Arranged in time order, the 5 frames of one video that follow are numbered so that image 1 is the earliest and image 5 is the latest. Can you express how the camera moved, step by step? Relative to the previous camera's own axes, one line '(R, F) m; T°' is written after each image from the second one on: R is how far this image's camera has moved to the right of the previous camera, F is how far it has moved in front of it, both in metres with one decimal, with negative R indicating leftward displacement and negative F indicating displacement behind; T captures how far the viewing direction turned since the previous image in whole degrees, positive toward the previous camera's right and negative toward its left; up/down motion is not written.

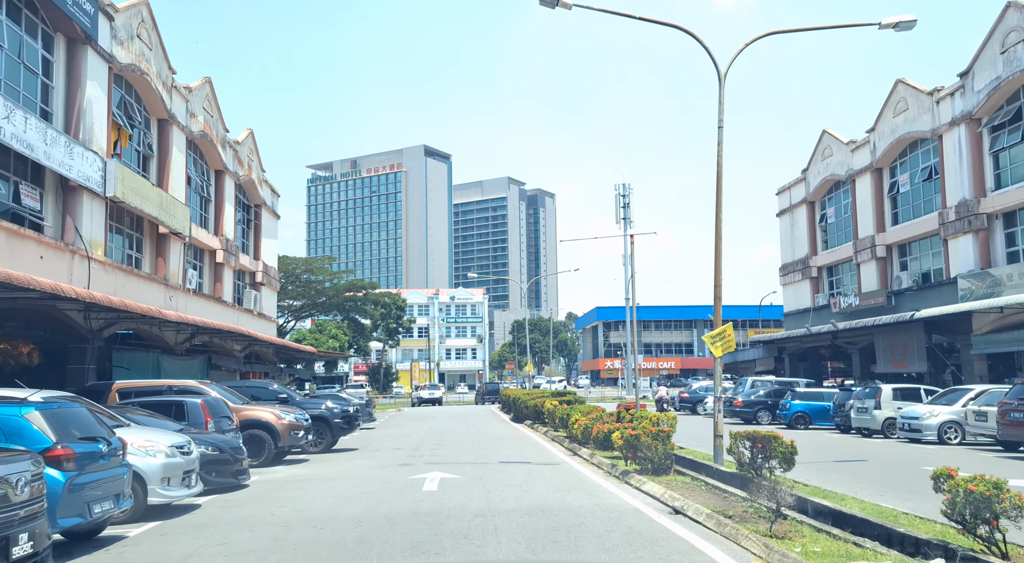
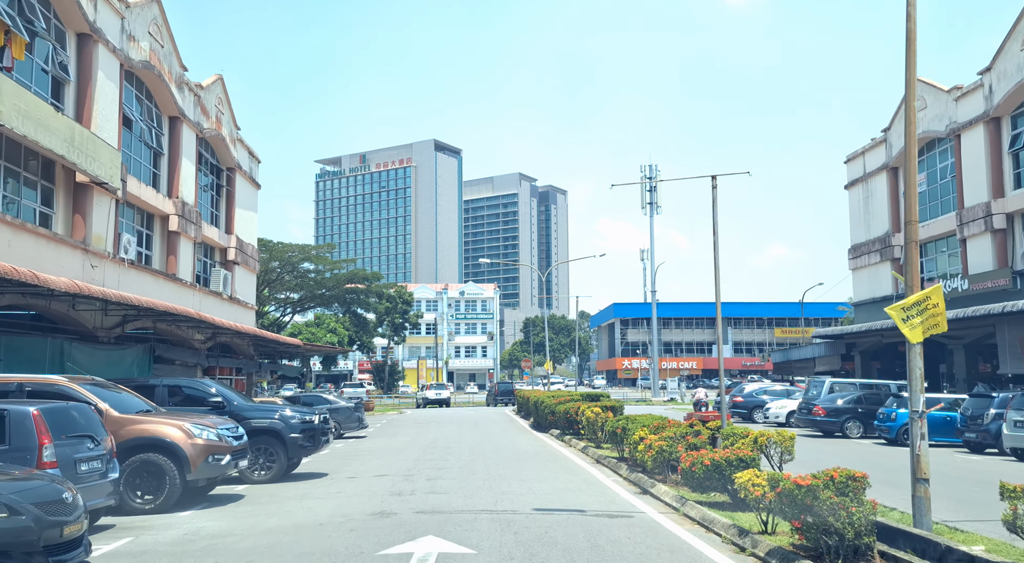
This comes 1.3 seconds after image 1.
(-0.4, +6.3) m; -1°
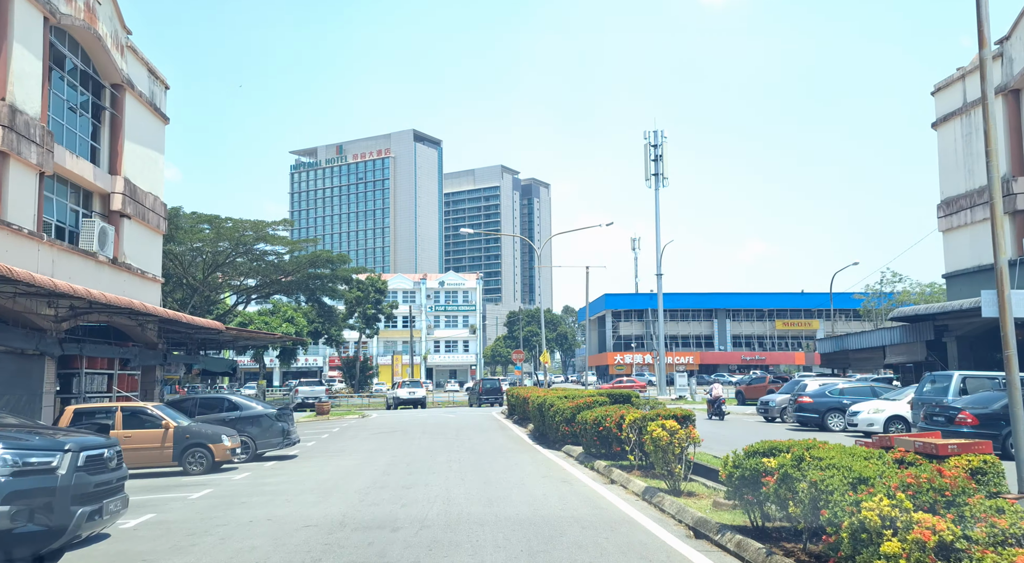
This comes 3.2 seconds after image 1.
(-0.3, +8.5) m; +1°
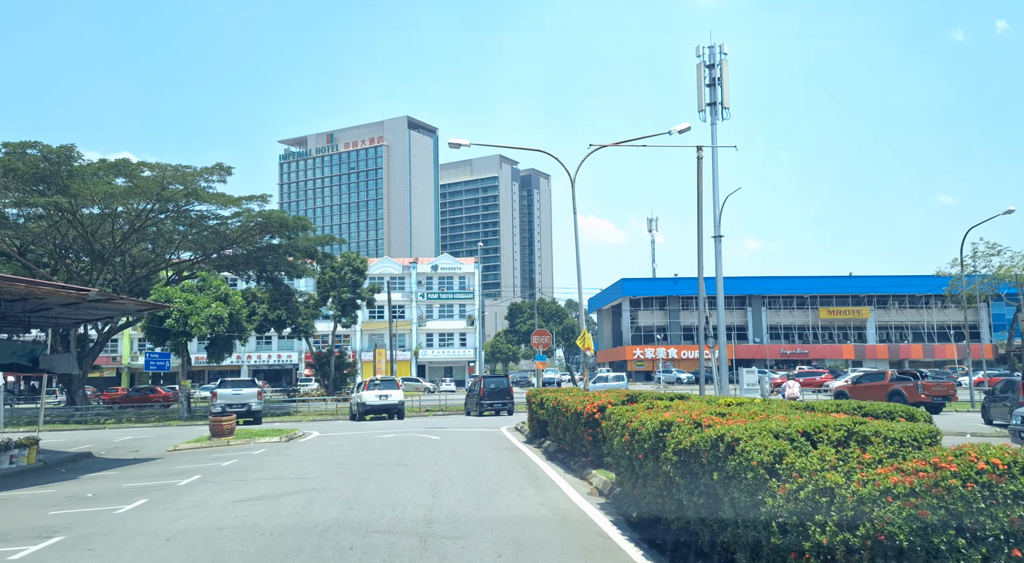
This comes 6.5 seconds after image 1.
(-0.7, +14.6) m; 0°
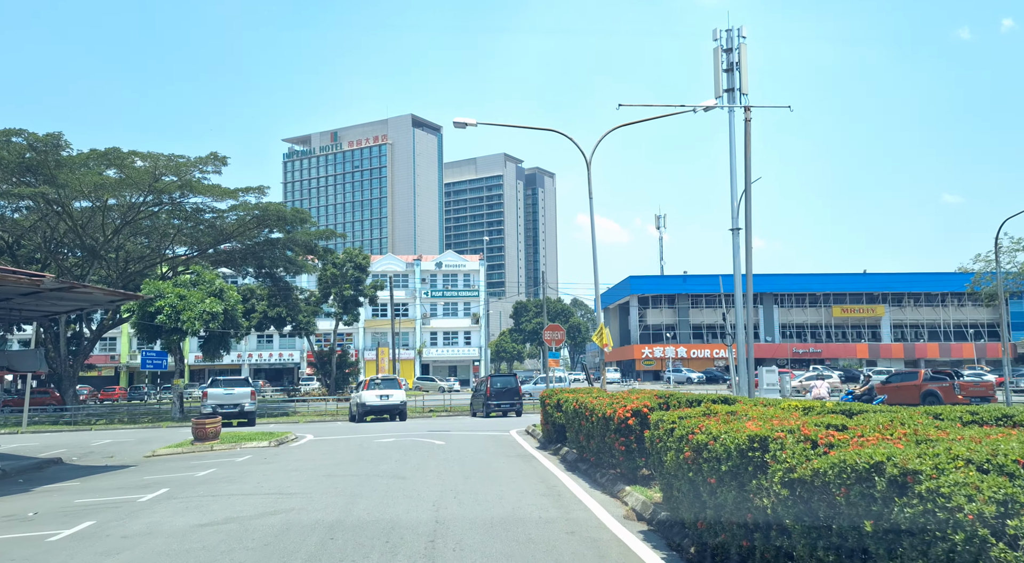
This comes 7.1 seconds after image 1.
(-0.2, +2.0) m; 0°
